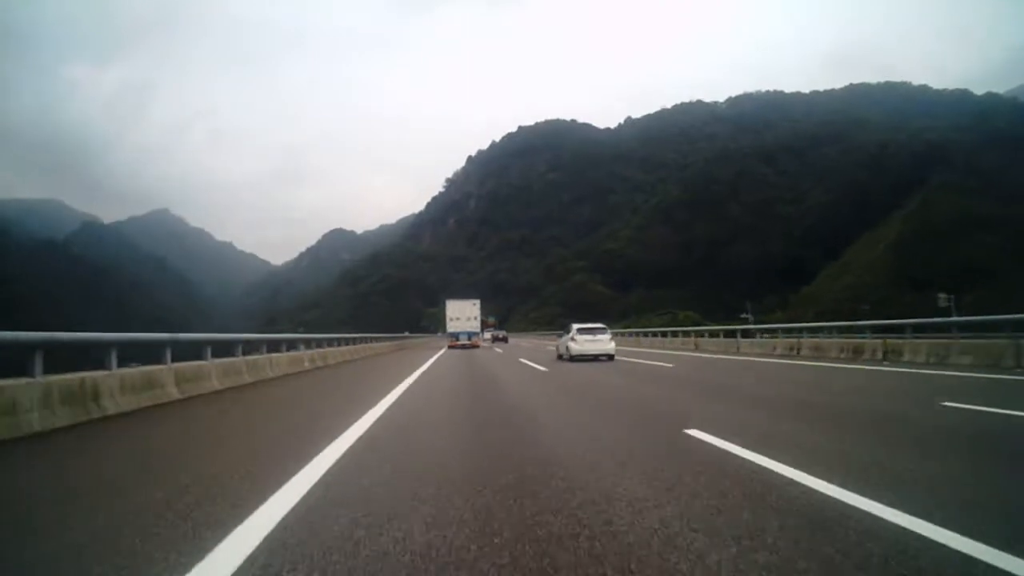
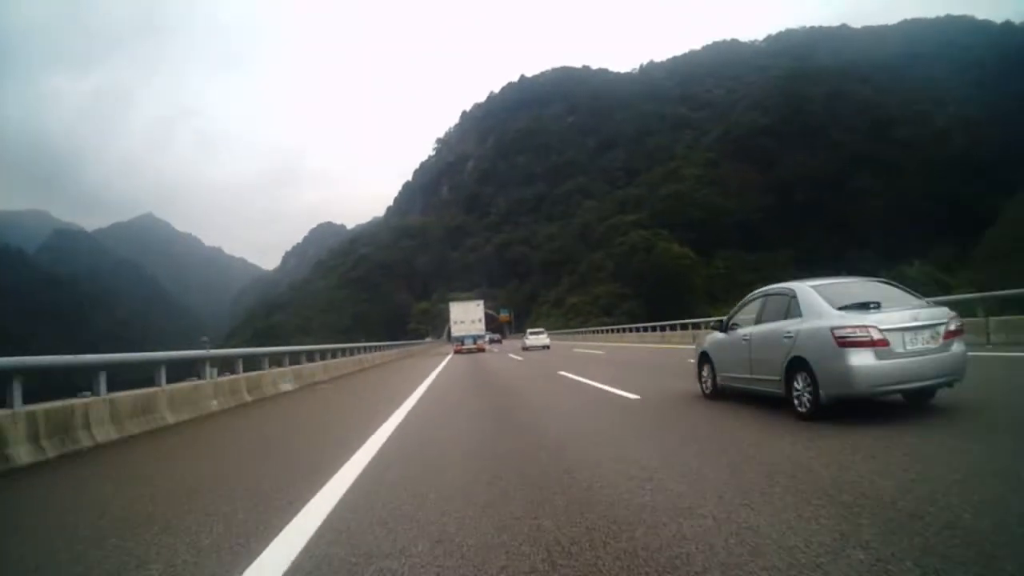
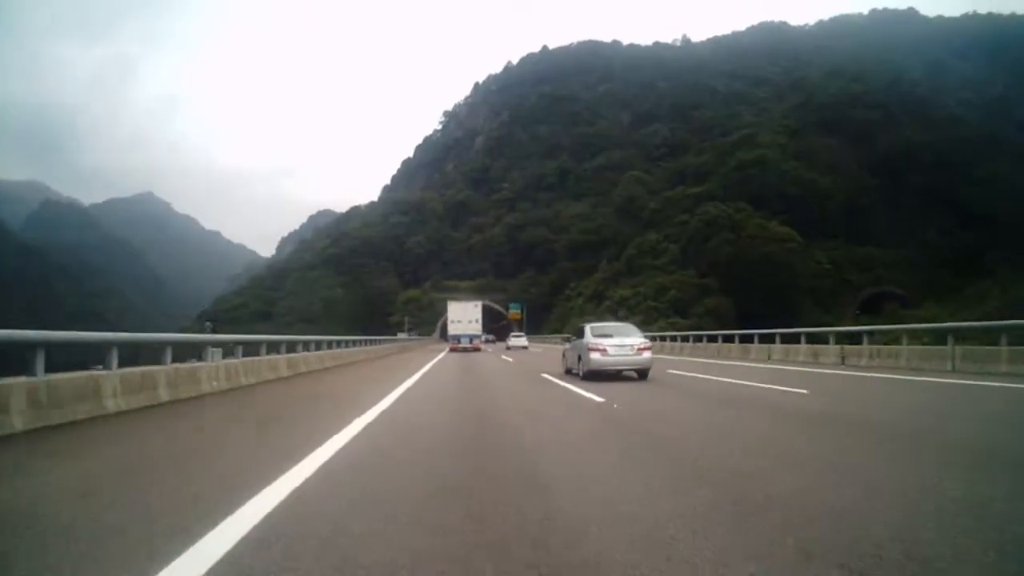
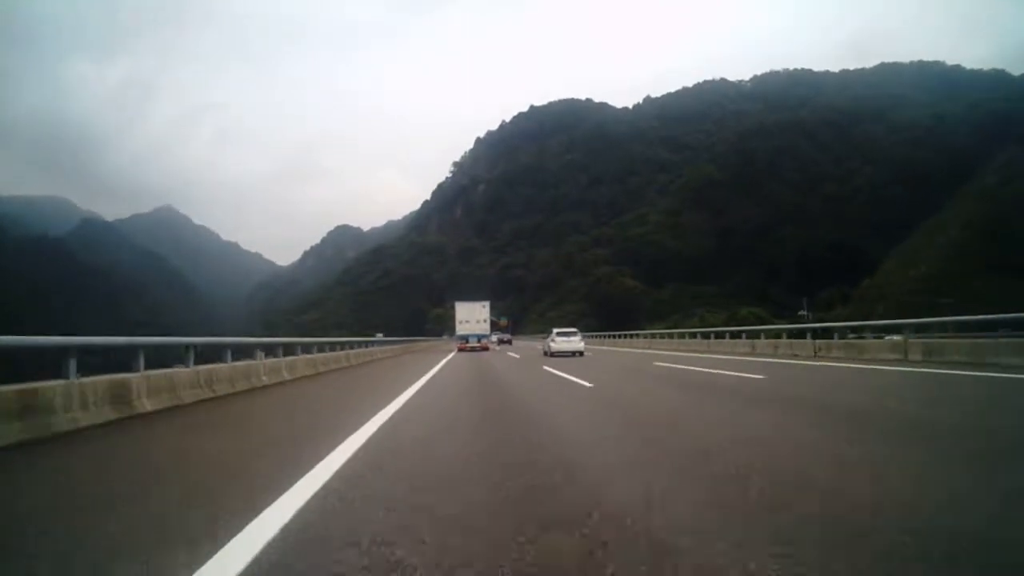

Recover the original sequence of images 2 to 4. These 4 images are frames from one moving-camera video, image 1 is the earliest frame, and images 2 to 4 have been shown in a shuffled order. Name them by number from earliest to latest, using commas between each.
4, 2, 3
